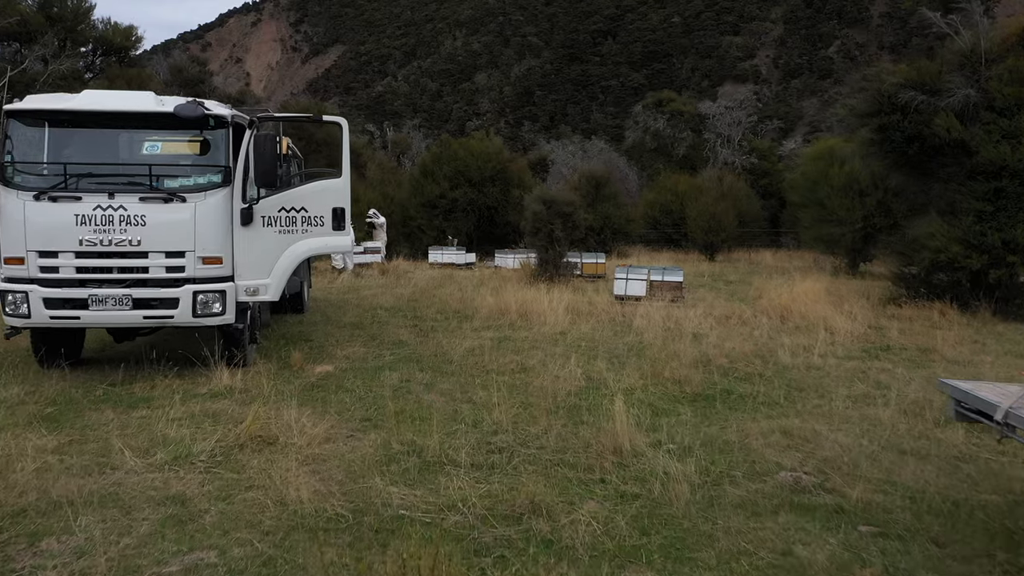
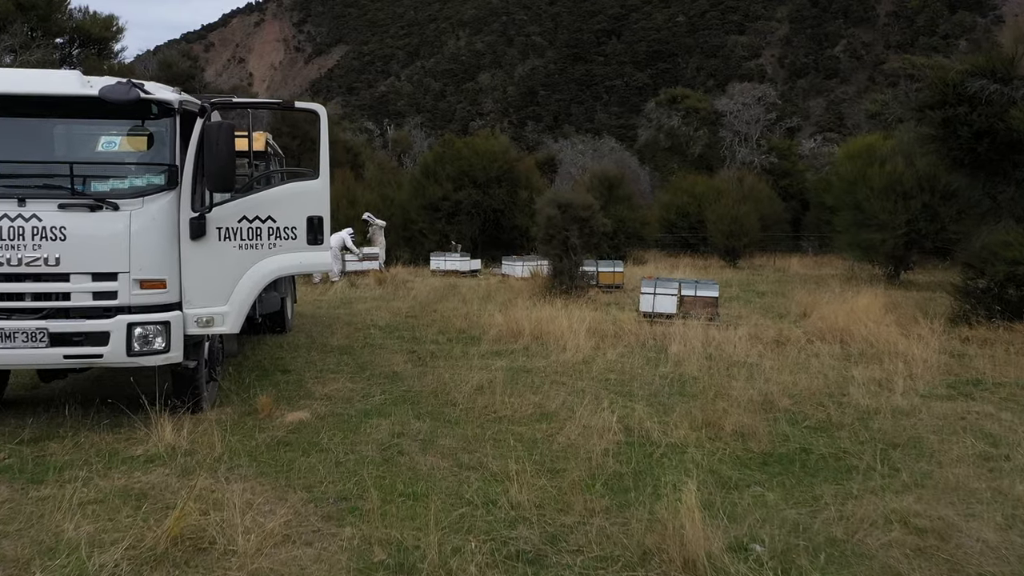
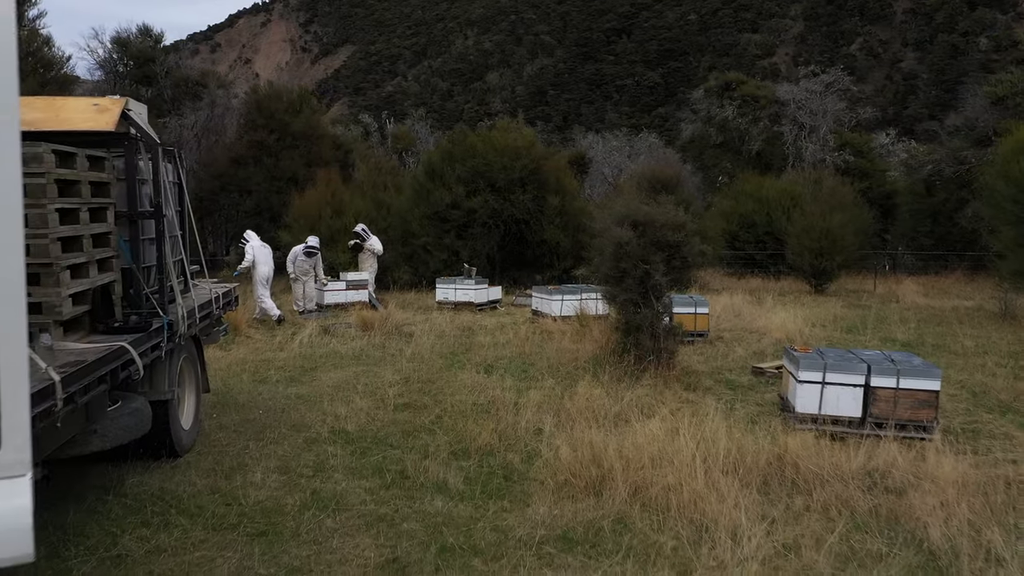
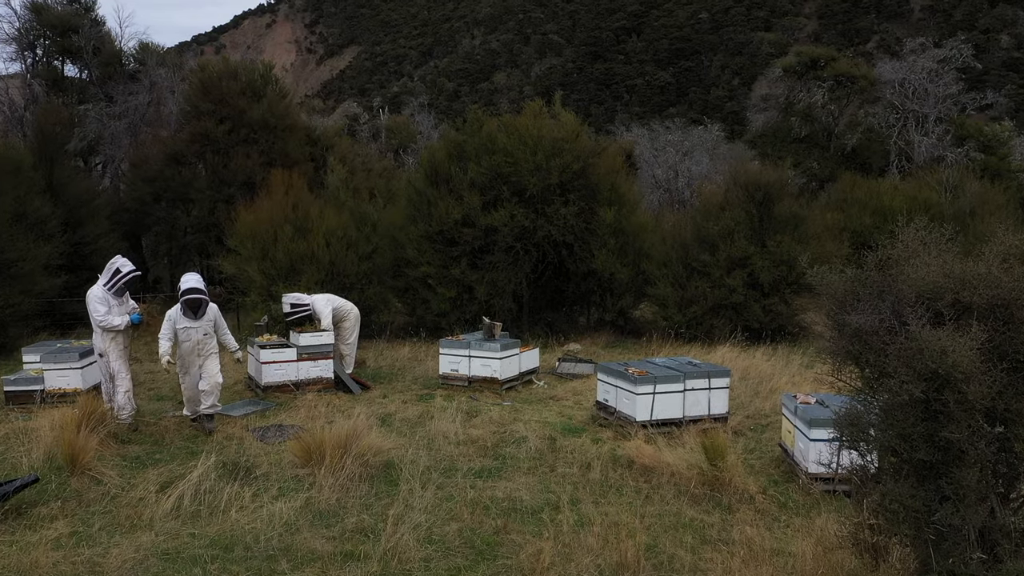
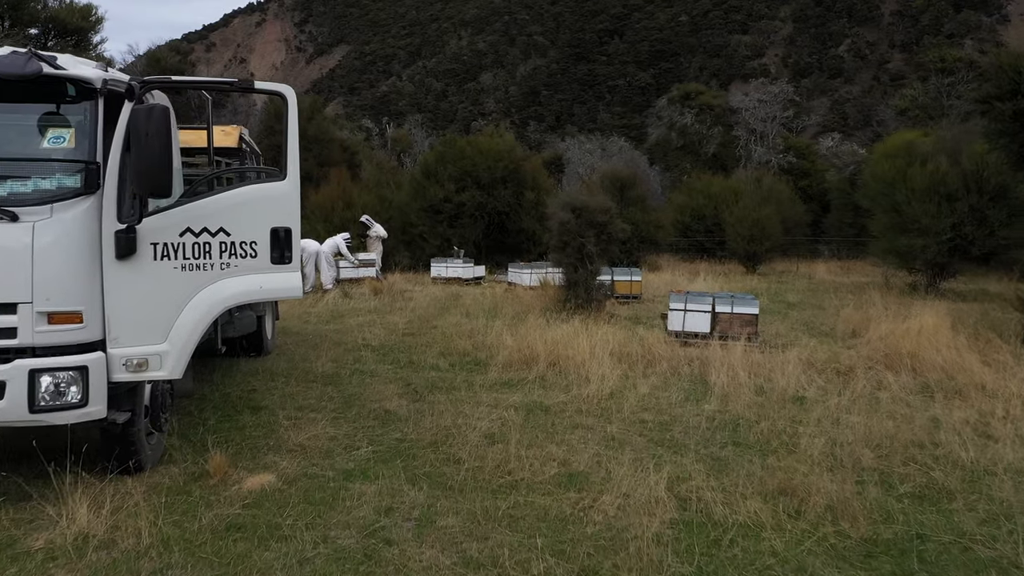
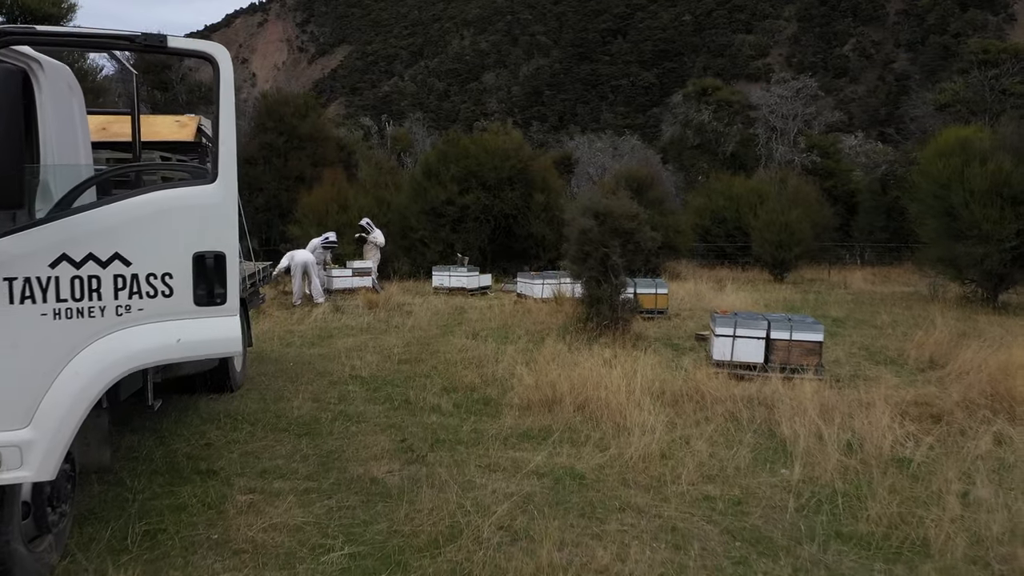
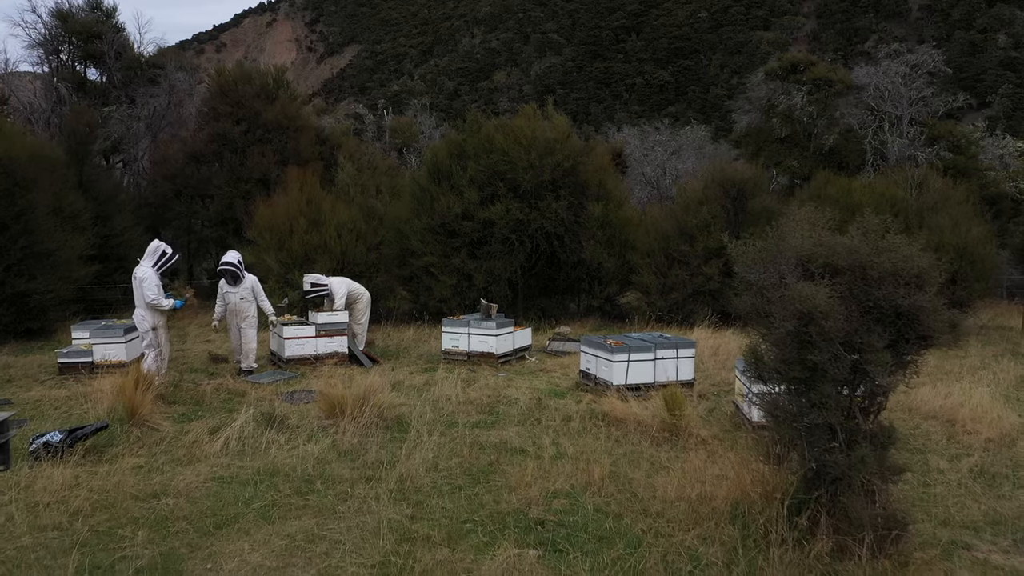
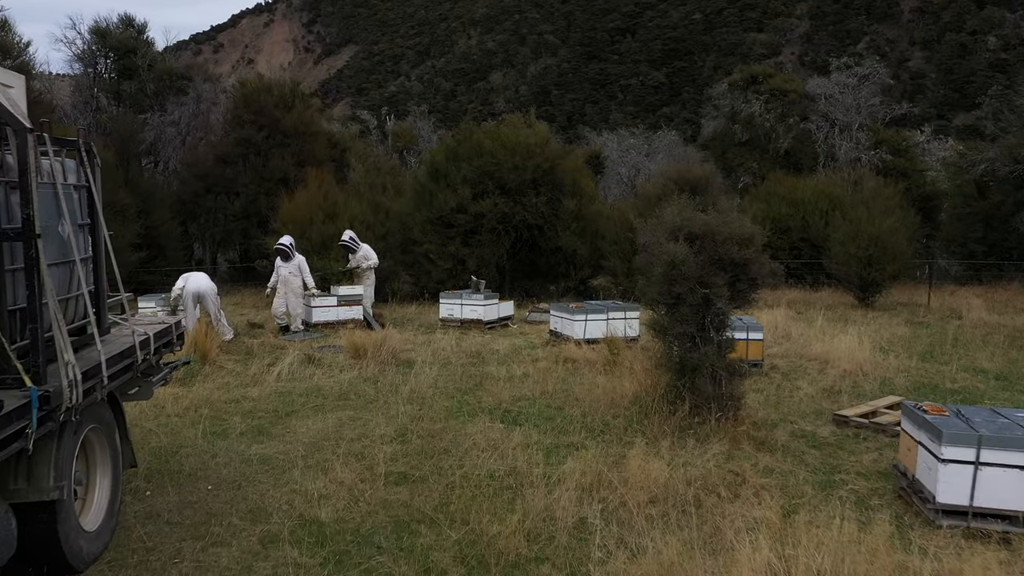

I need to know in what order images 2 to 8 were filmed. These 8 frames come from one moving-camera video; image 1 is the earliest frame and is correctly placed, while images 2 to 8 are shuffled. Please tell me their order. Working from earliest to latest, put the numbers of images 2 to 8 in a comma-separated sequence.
2, 5, 6, 3, 8, 7, 4
